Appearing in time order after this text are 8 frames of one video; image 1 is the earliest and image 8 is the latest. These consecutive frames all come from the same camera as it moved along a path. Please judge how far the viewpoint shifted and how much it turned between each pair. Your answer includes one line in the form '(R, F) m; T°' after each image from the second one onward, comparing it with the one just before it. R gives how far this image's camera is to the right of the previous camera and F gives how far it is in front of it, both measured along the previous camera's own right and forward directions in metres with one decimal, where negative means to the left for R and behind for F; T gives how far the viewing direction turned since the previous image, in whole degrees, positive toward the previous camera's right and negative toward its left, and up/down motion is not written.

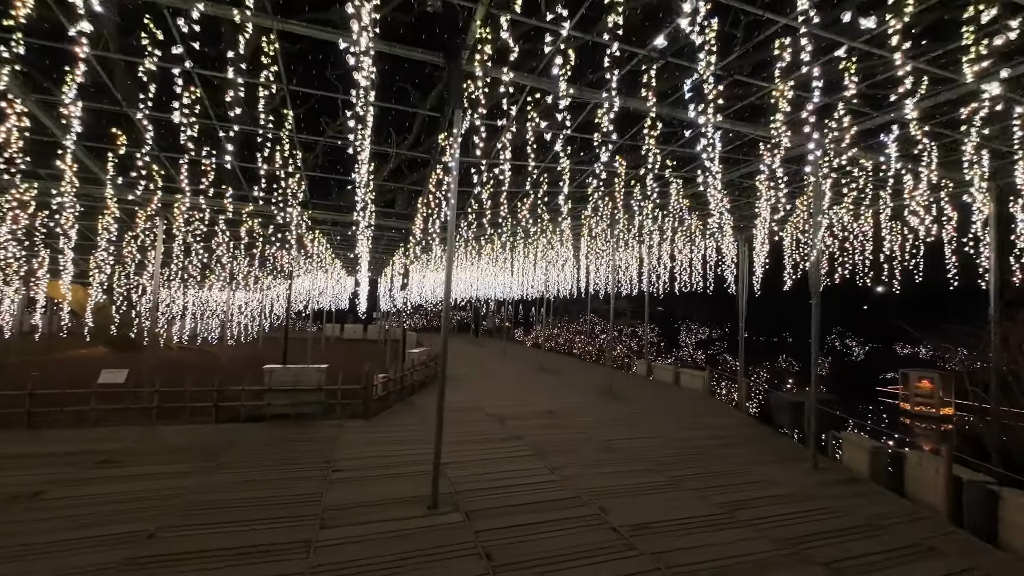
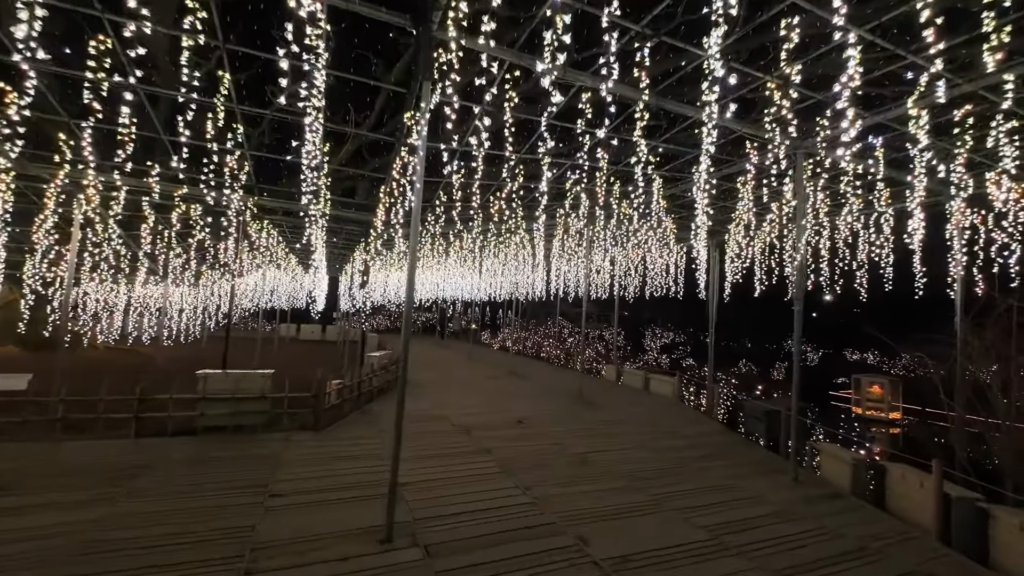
(-0.1, +0.7) m; +4°
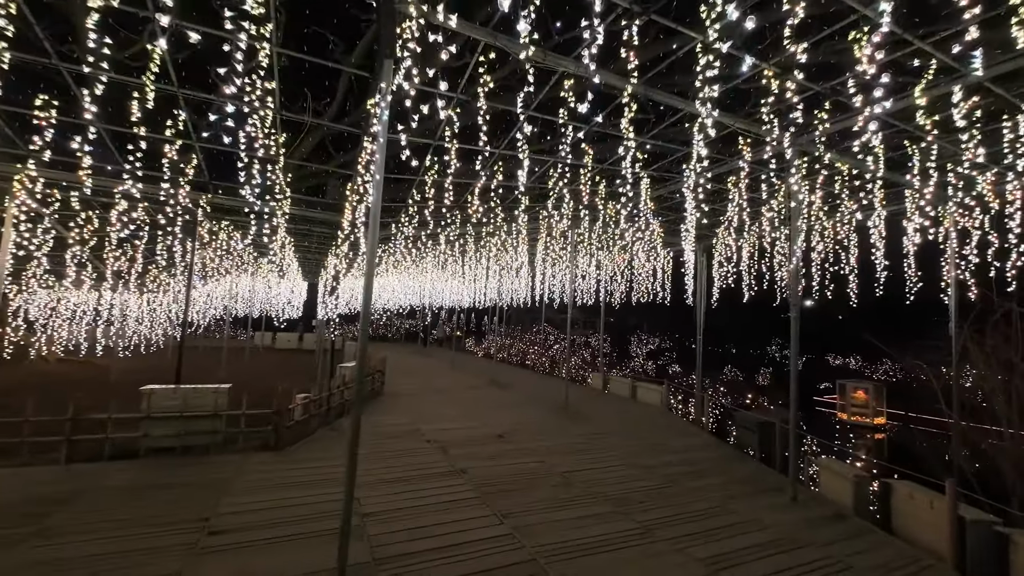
(+0.1, +0.6) m; +2°
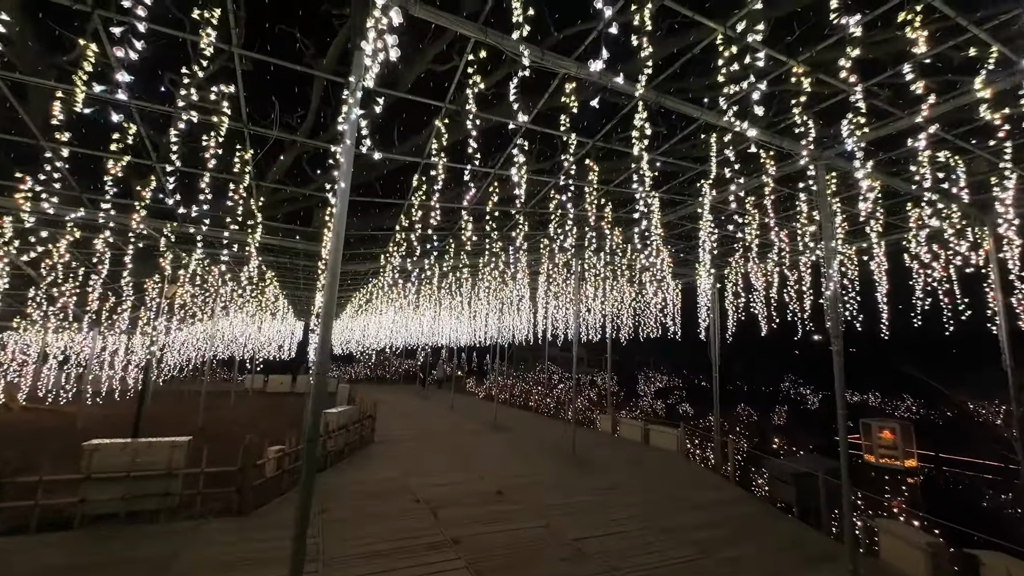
(+0.1, +0.8) m; 0°
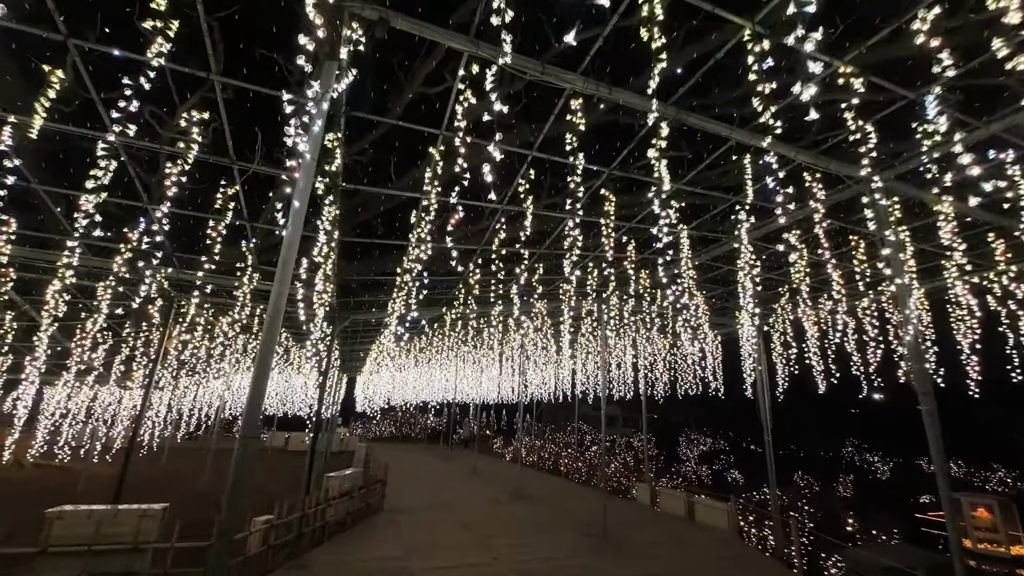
(+0.3, +0.8) m; -4°
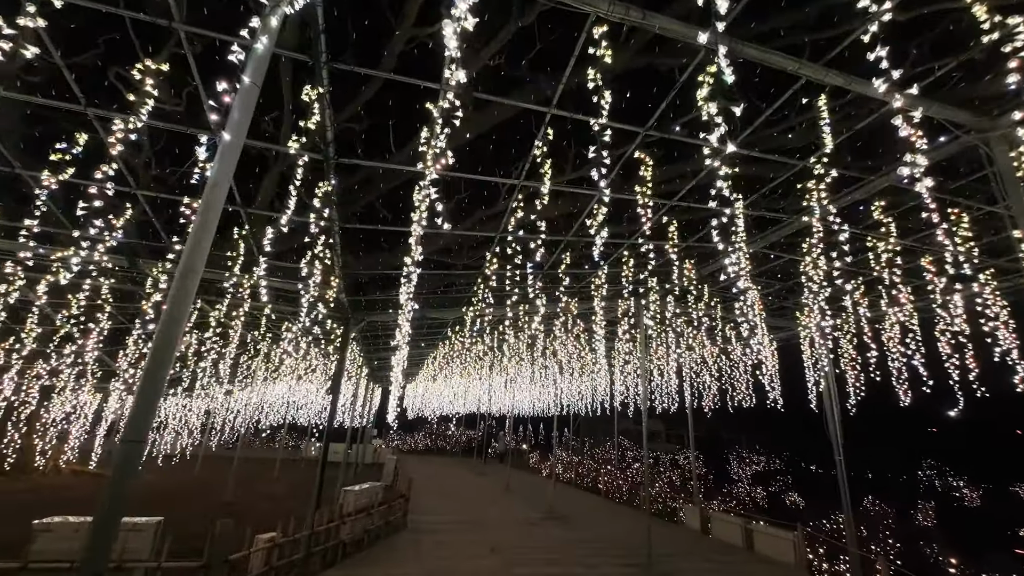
(+0.2, +0.8) m; -5°
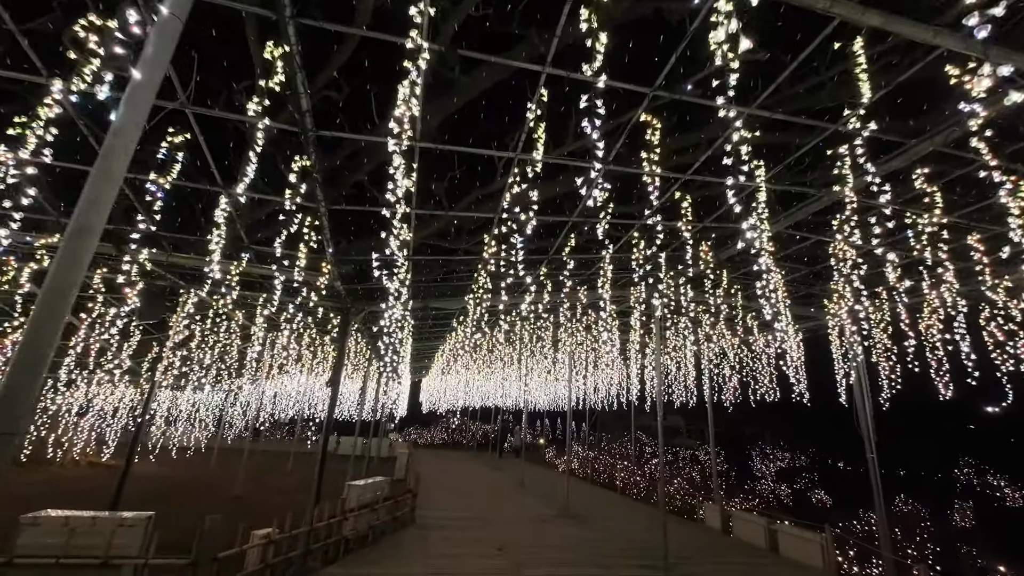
(+0.2, +0.4) m; -2°
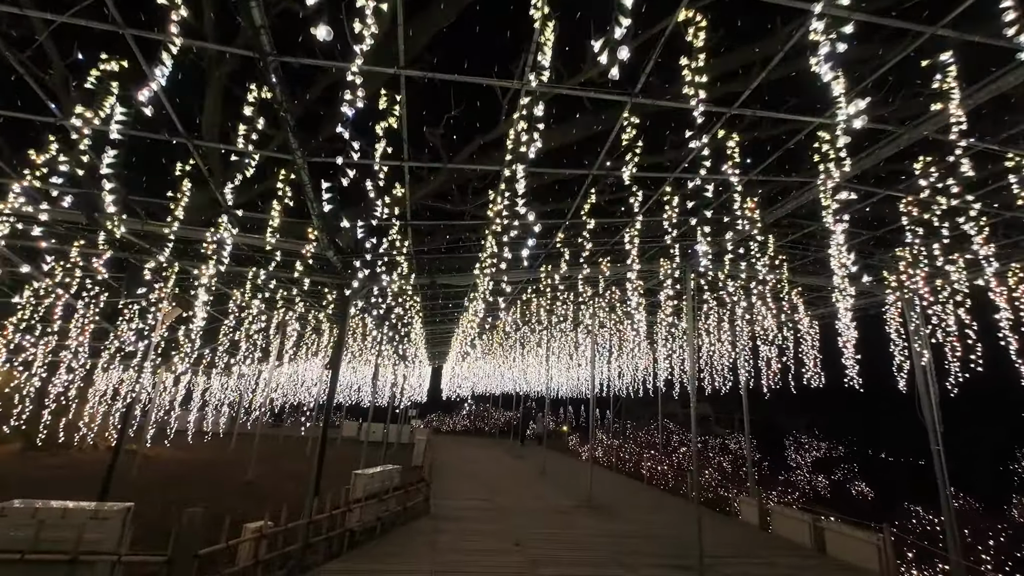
(+0.1, +0.8) m; -3°
